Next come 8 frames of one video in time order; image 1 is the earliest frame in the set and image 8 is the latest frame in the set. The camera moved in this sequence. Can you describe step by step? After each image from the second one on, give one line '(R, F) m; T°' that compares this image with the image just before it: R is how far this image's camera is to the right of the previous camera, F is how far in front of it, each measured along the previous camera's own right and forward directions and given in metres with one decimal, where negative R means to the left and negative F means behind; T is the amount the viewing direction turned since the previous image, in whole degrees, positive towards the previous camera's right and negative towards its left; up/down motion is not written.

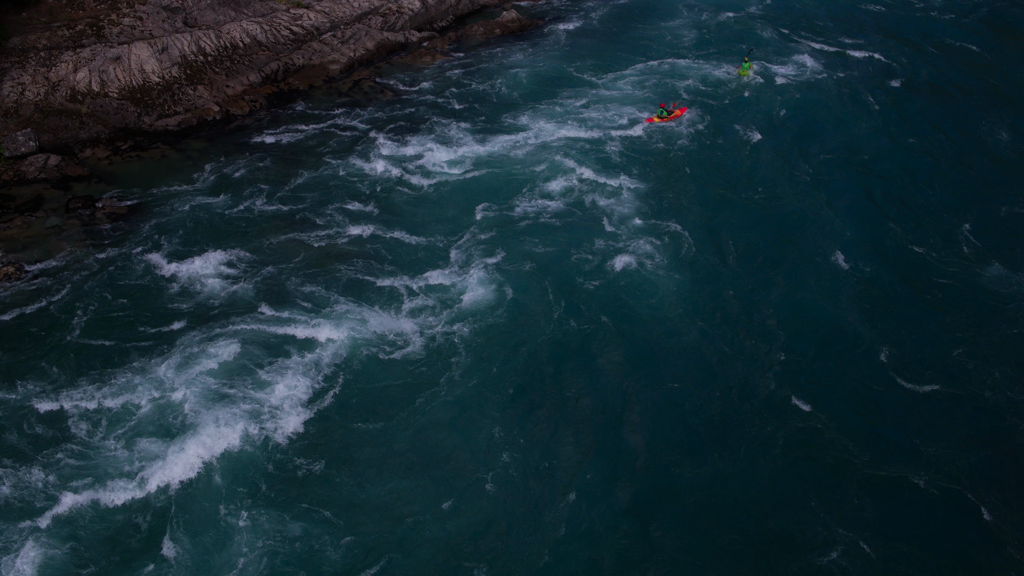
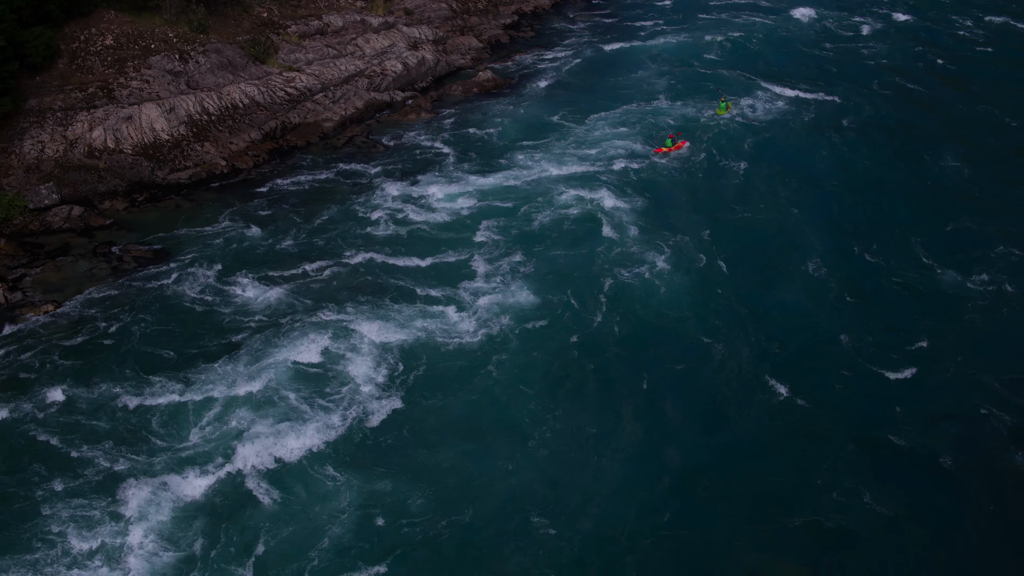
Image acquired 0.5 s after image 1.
(-1.1, -1.6) m; +3°
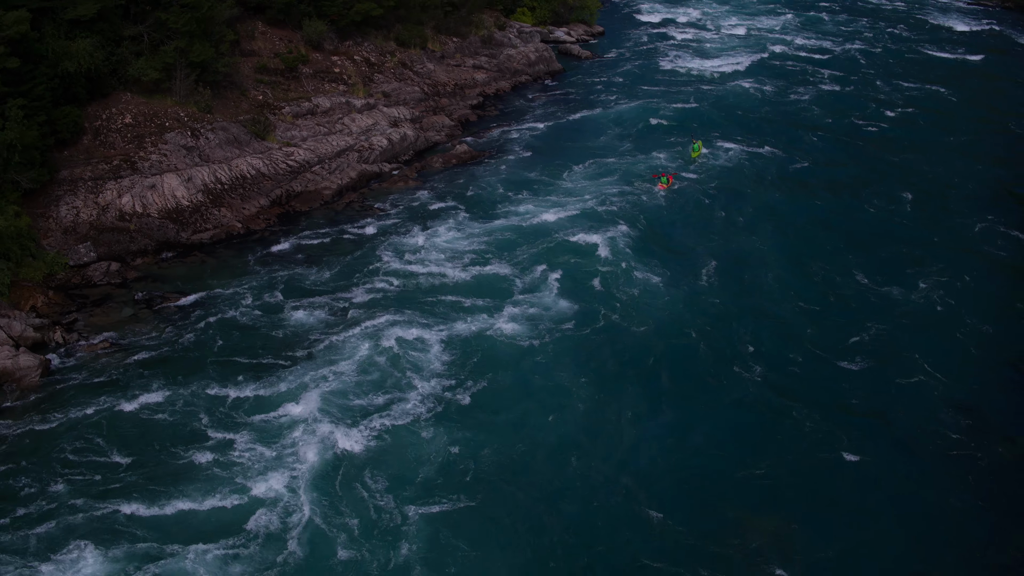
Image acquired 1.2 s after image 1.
(-1.3, -2.8) m; +3°
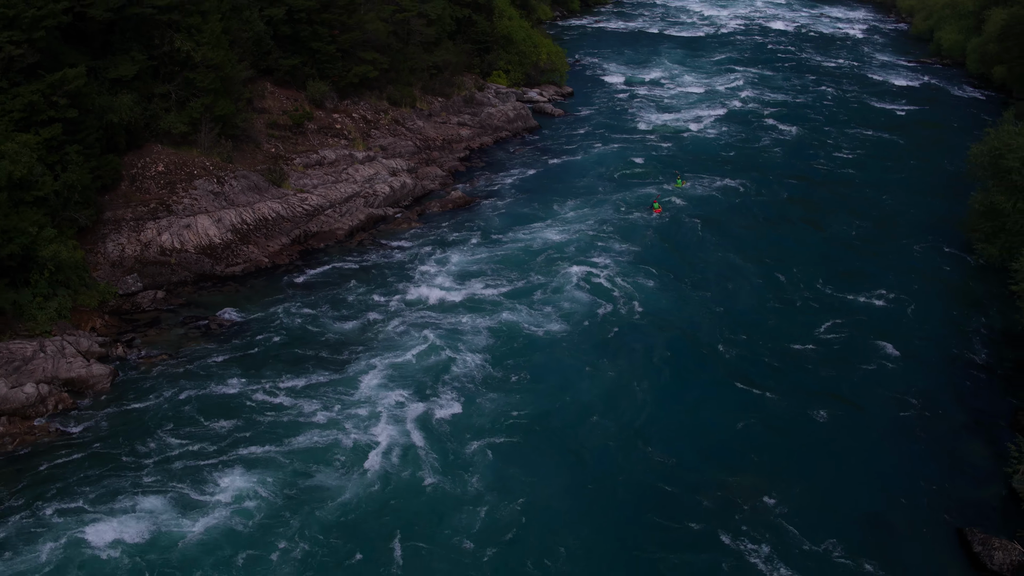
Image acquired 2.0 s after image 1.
(-1.1, -3.3) m; +2°
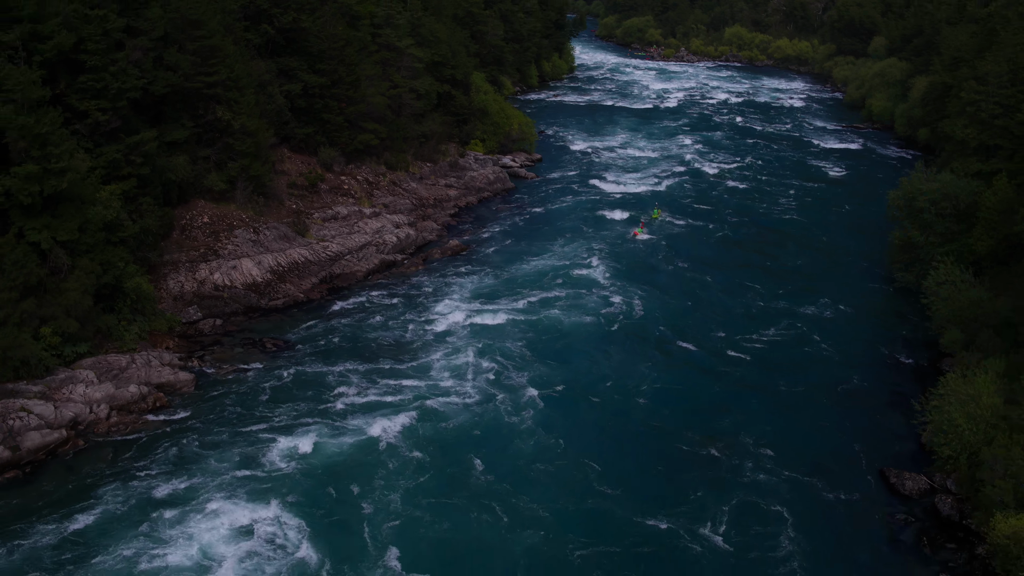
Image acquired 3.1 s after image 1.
(-1.3, -5.6) m; +2°
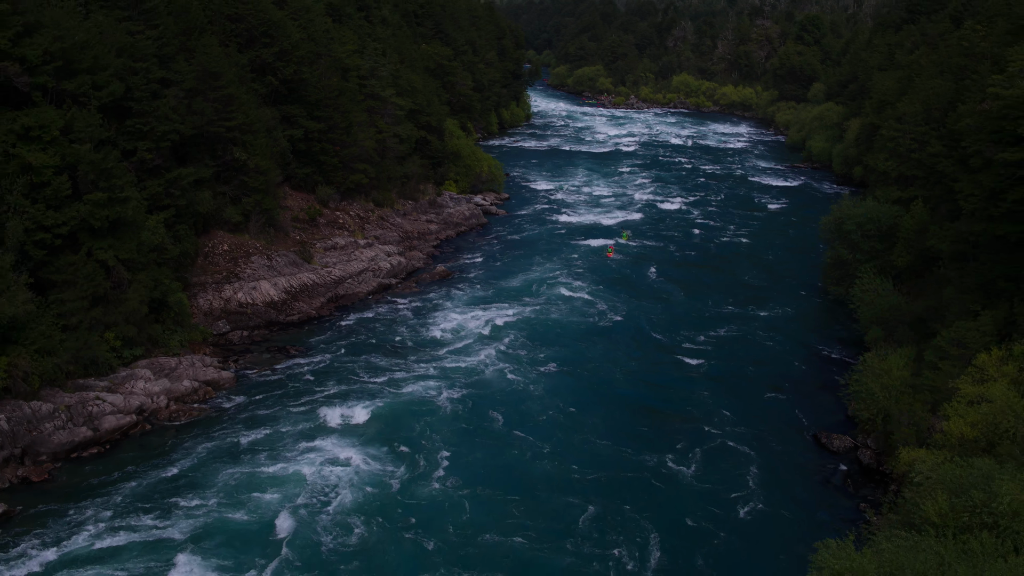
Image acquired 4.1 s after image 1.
(-1.1, -5.4) m; +2°
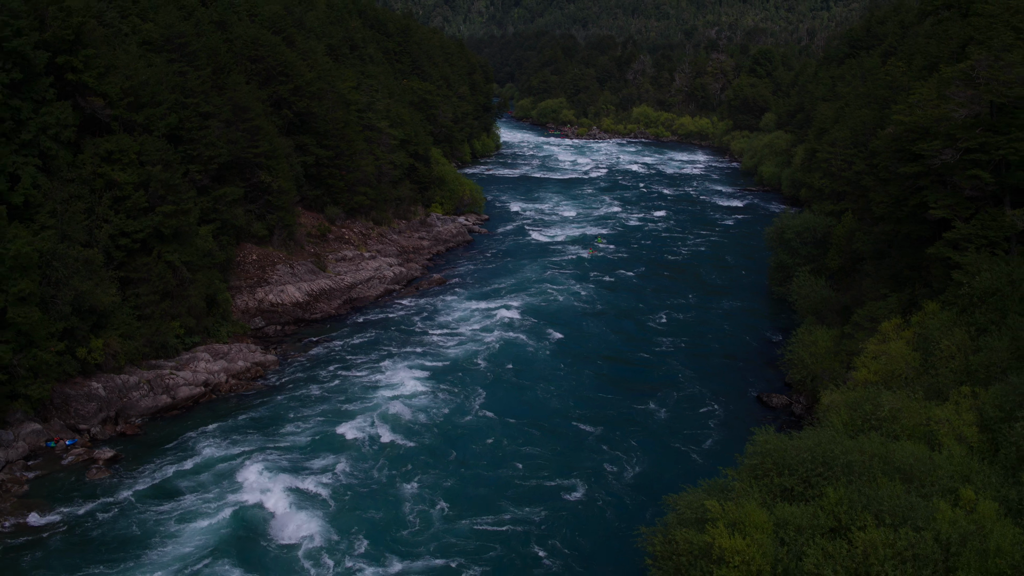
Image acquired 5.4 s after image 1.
(-1.2, -7.1) m; +2°
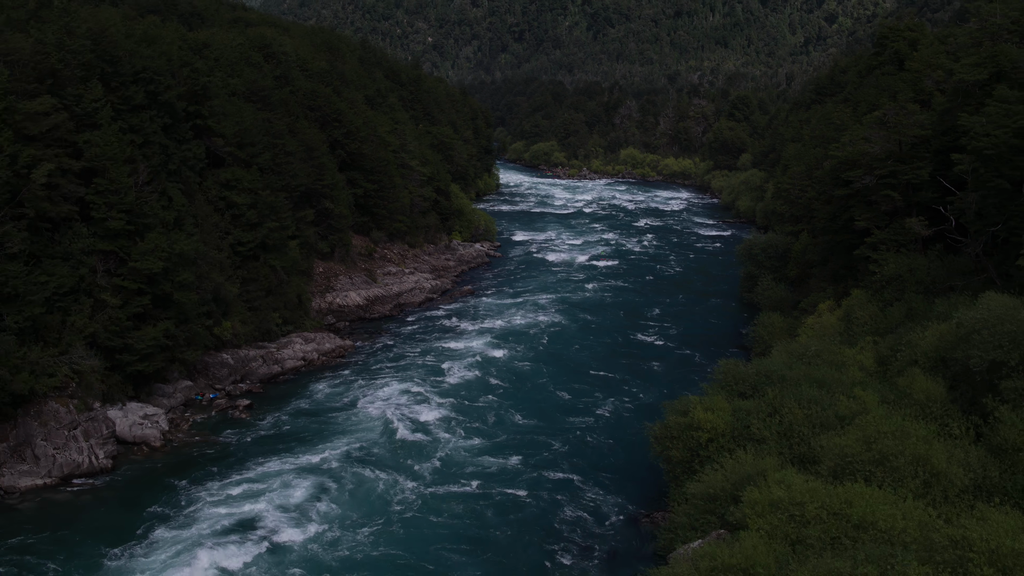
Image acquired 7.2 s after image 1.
(-1.7, -11.5) m; +1°
